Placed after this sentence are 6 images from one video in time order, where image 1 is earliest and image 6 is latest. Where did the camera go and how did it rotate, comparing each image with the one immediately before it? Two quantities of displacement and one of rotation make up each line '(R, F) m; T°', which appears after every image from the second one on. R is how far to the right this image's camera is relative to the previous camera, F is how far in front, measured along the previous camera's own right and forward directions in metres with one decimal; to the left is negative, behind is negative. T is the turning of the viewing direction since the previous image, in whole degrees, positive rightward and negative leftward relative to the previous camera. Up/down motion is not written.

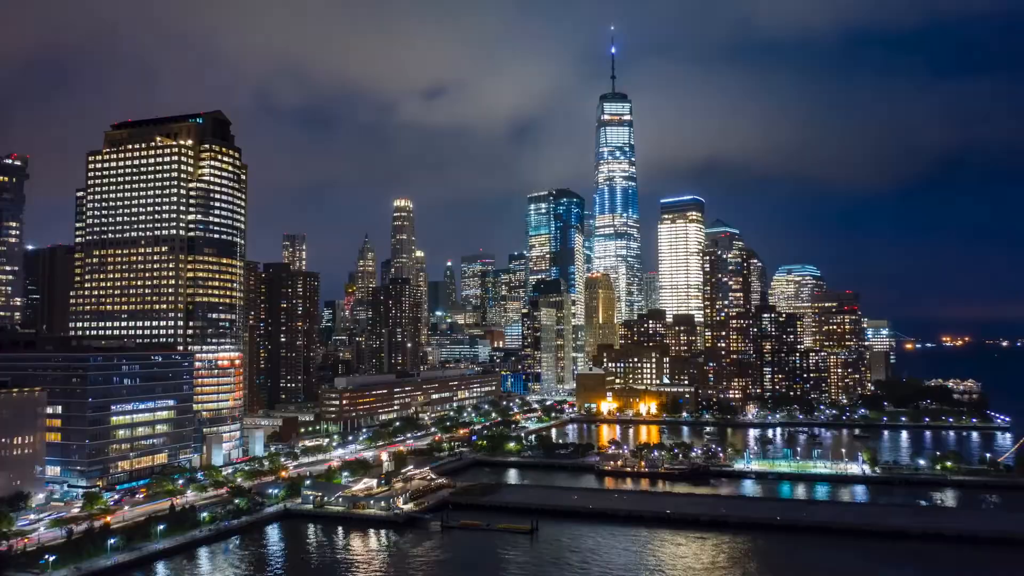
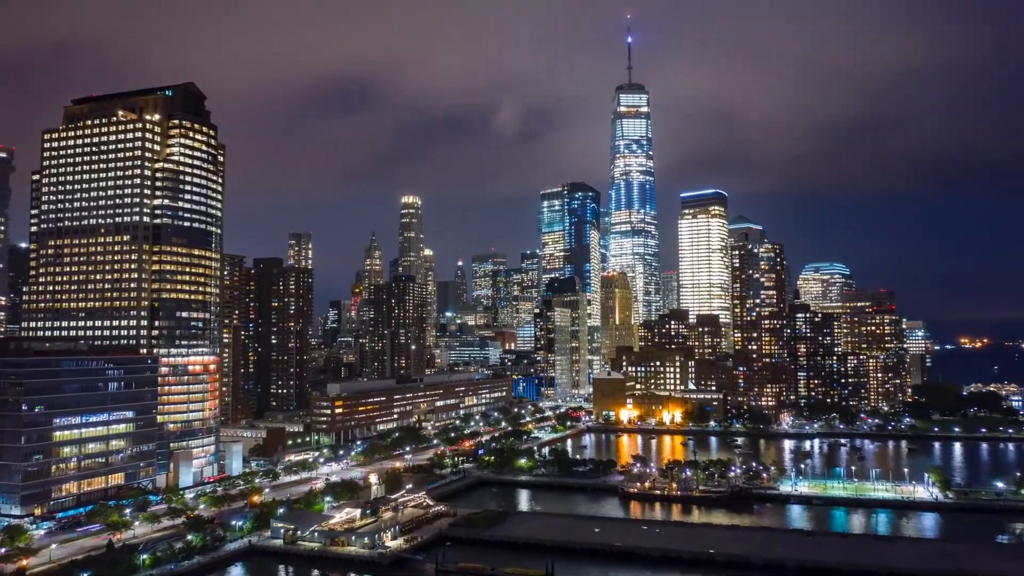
(+0.2, +13.2) m; -1°
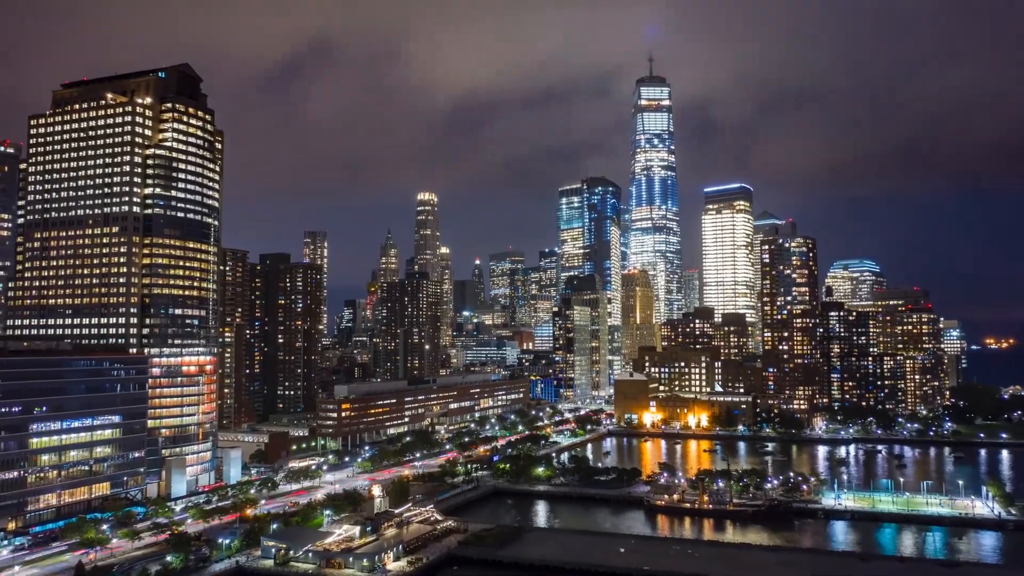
(+0.3, +6.9) m; -1°
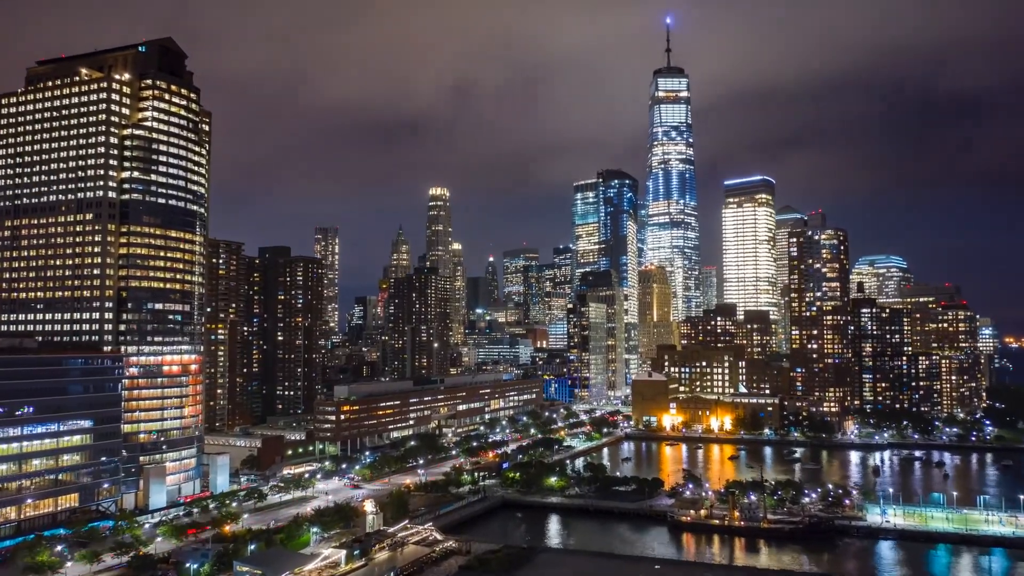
(+0.6, +7.6) m; -1°
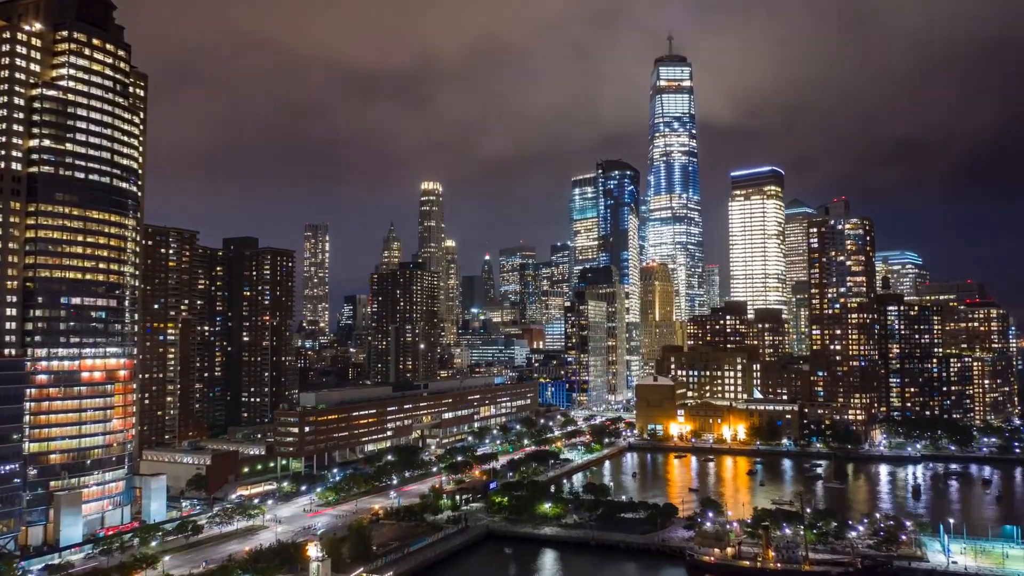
(+1.1, +12.7) m; 0°
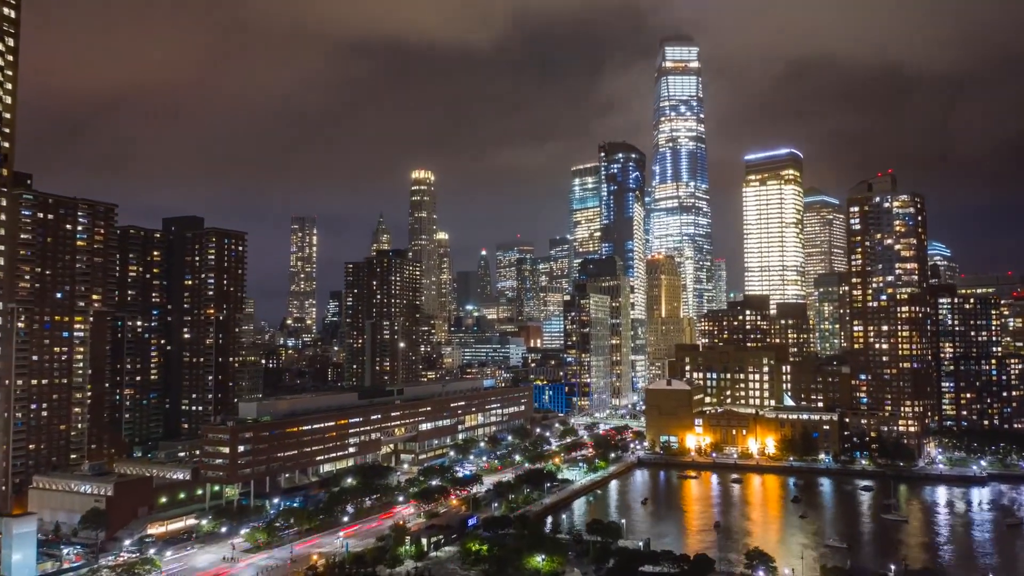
(+1.3, +17.8) m; 0°
